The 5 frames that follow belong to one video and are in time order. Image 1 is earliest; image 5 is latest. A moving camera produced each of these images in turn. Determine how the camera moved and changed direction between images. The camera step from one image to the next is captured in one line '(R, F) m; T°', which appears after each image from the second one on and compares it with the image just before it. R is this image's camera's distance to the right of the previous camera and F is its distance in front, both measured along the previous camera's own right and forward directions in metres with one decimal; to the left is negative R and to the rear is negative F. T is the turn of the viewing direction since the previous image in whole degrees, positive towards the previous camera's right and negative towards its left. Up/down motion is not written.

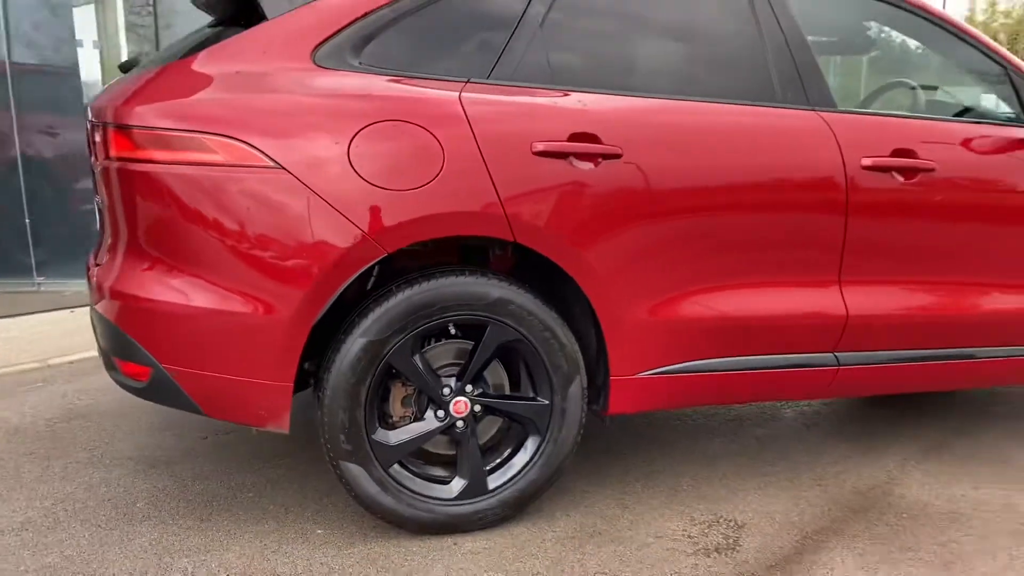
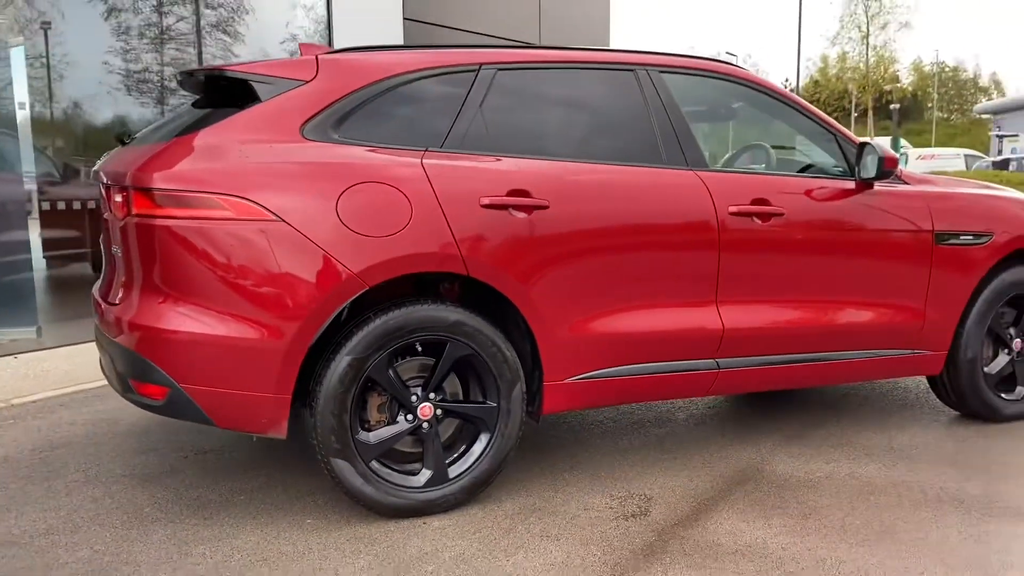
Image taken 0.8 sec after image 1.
(-0.2, -0.6) m; +7°
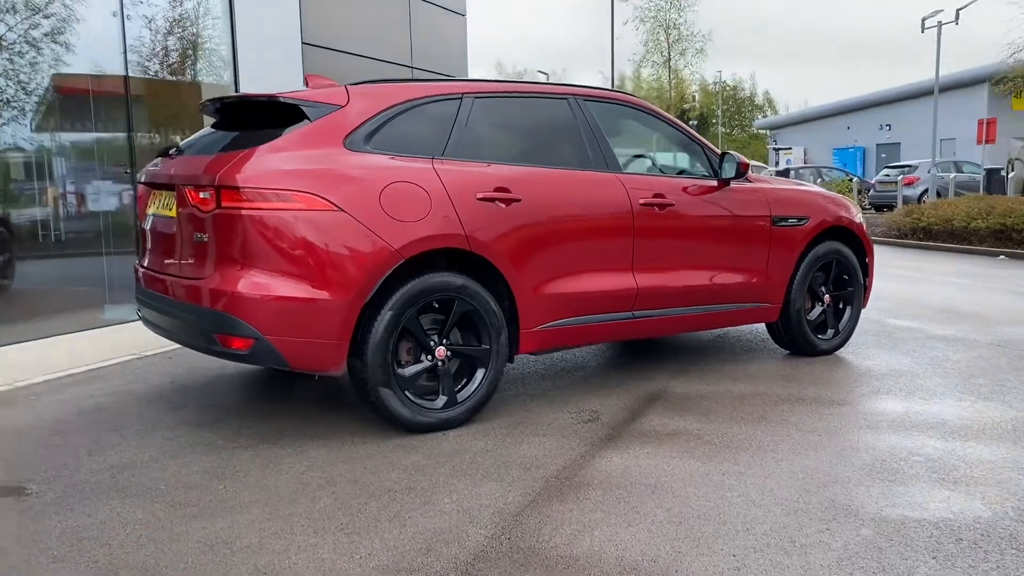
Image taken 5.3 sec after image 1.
(-0.8, -1.0) m; +12°
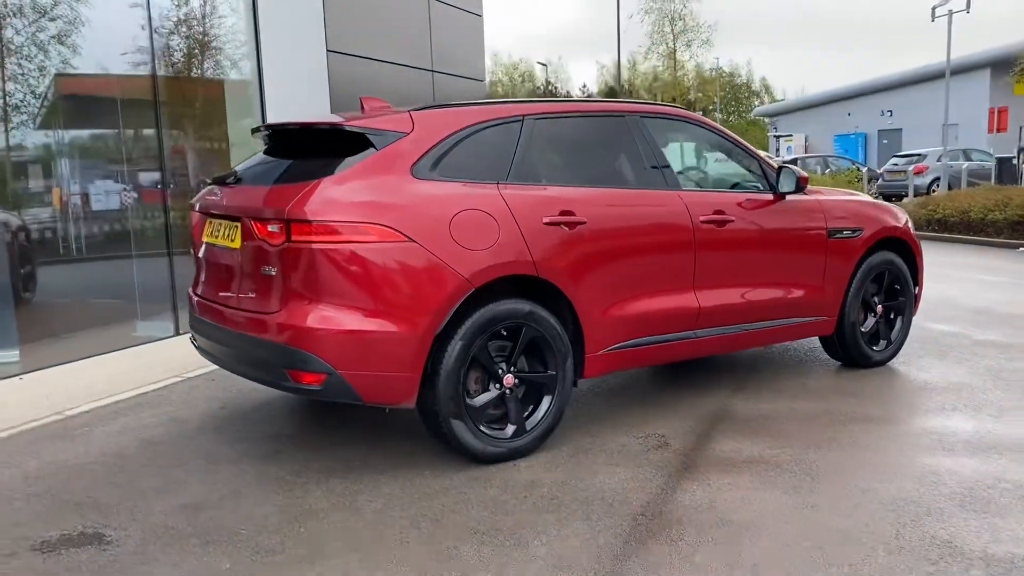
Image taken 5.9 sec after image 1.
(-0.3, +0.1) m; 0°
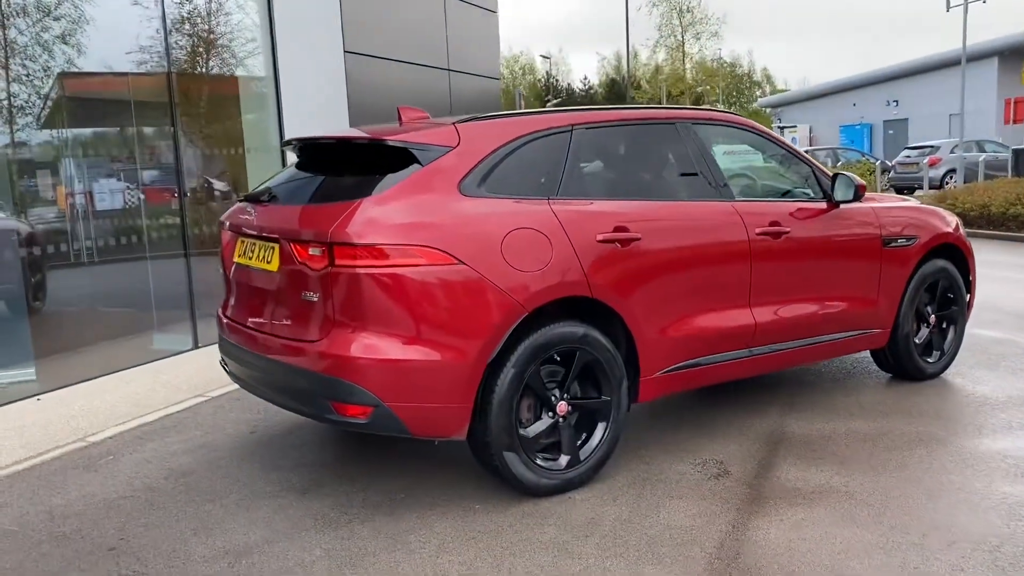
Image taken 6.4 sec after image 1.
(-0.2, +0.2) m; 0°
